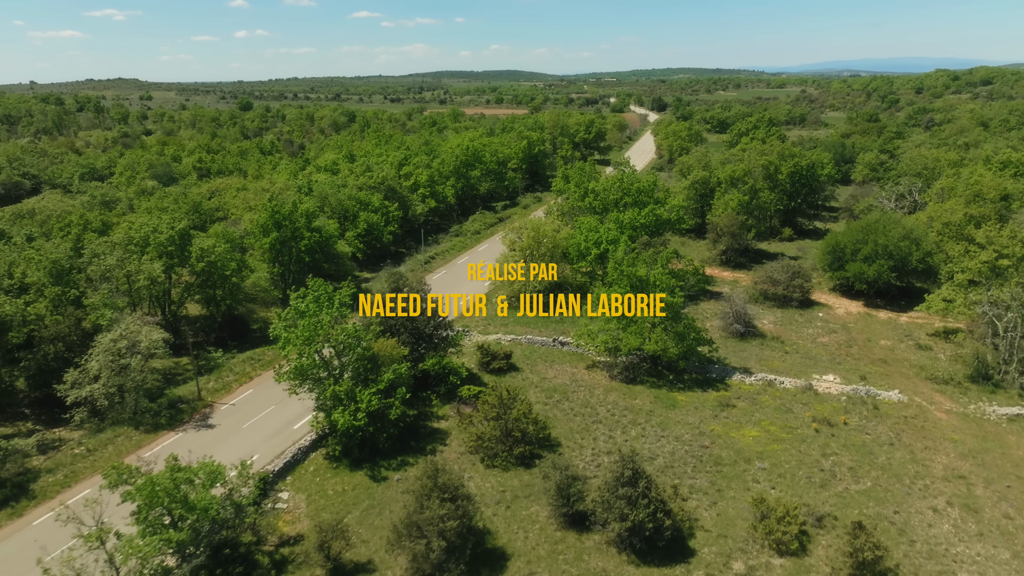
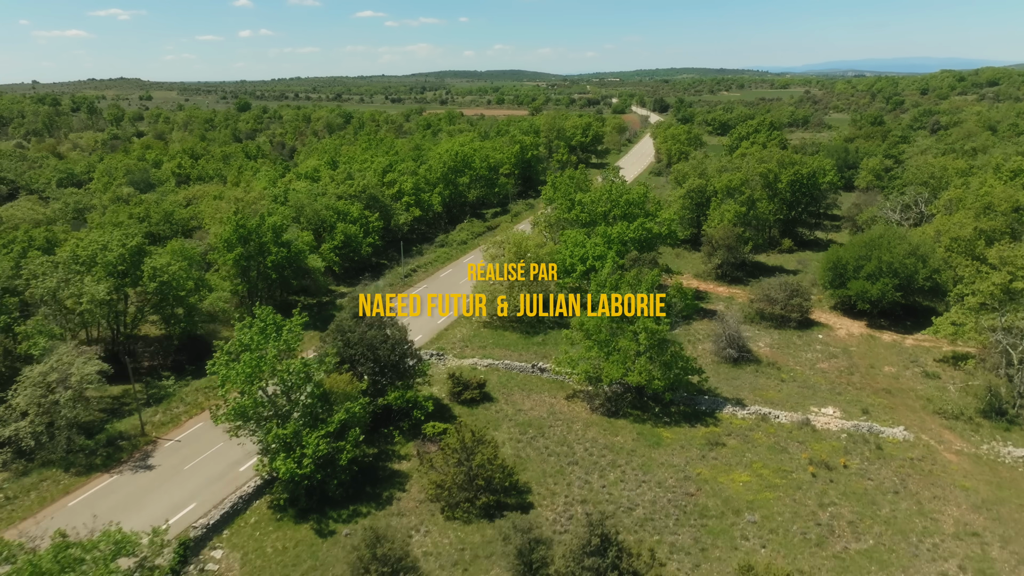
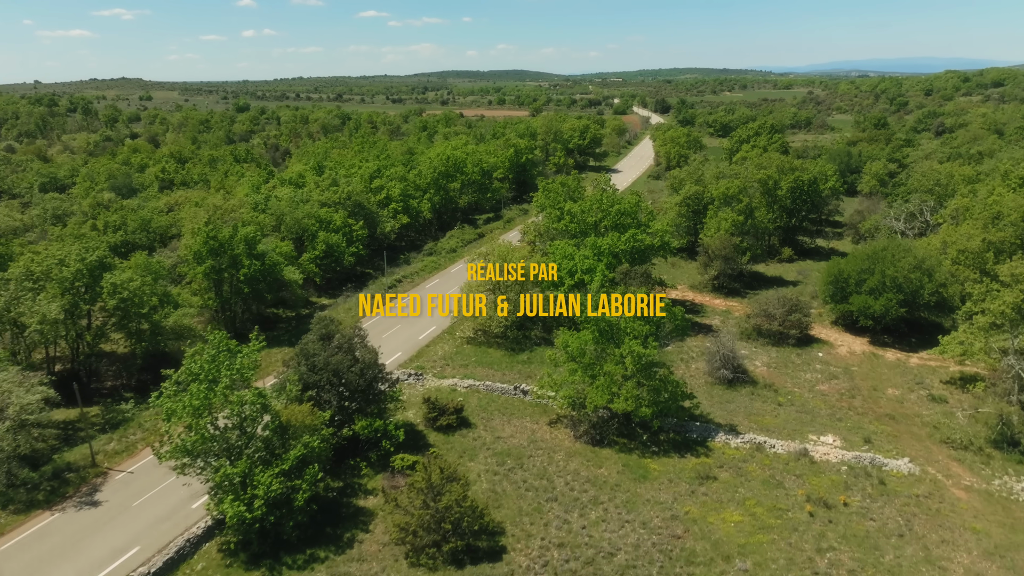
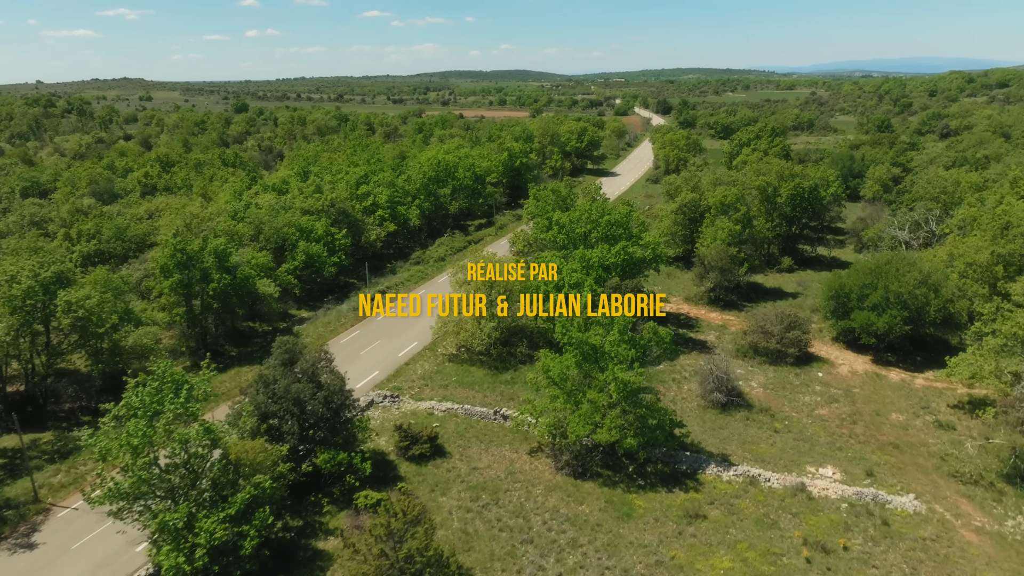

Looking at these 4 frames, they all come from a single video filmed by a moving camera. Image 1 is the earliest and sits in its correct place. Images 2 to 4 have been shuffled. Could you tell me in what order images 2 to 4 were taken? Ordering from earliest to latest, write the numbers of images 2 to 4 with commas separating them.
2, 3, 4
